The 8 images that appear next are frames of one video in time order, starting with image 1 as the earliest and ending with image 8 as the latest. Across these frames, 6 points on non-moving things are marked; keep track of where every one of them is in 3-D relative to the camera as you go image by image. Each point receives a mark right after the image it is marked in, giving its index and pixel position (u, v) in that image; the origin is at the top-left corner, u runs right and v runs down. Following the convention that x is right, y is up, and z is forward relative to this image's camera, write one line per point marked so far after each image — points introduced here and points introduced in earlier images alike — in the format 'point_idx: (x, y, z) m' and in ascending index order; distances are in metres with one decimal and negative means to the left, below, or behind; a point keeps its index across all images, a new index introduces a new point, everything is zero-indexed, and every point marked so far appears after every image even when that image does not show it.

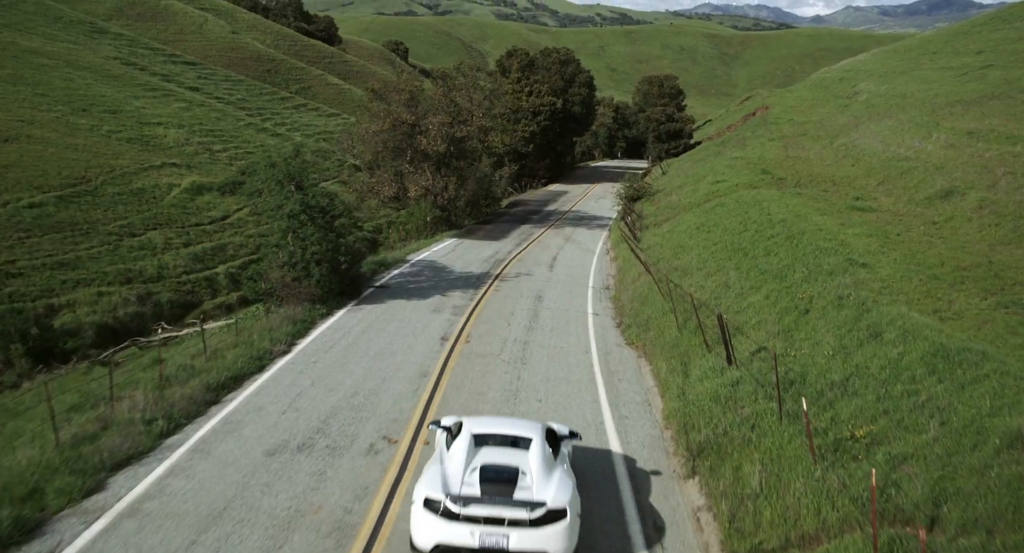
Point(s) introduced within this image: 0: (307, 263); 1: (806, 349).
0: (-4.6, +0.3, +16.5) m
1: (+4.5, -1.1, +11.1) m
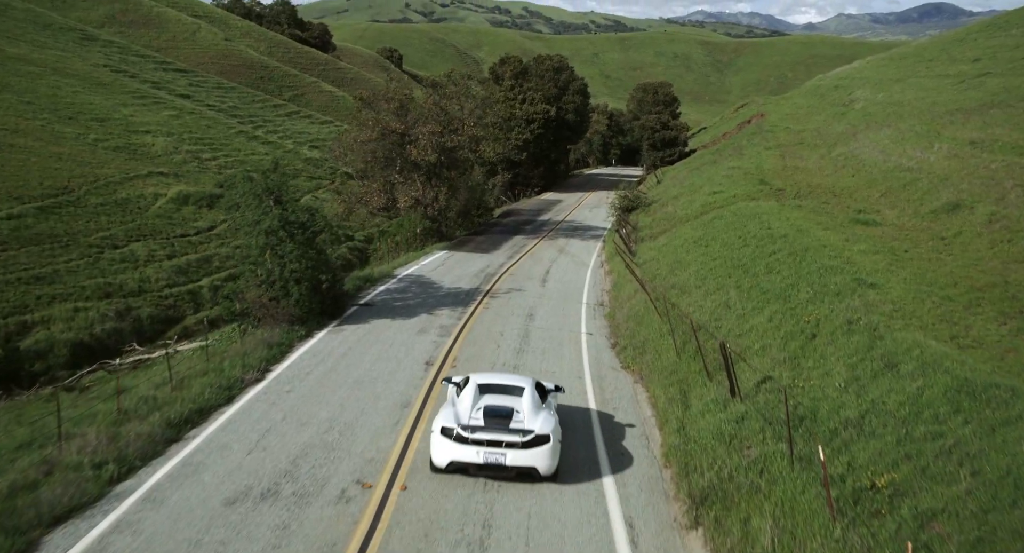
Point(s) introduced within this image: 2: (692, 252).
0: (-4.8, -0.1, +15.7) m
1: (+4.3, -1.5, +10.4) m
2: (+4.8, +0.6, +19.7) m
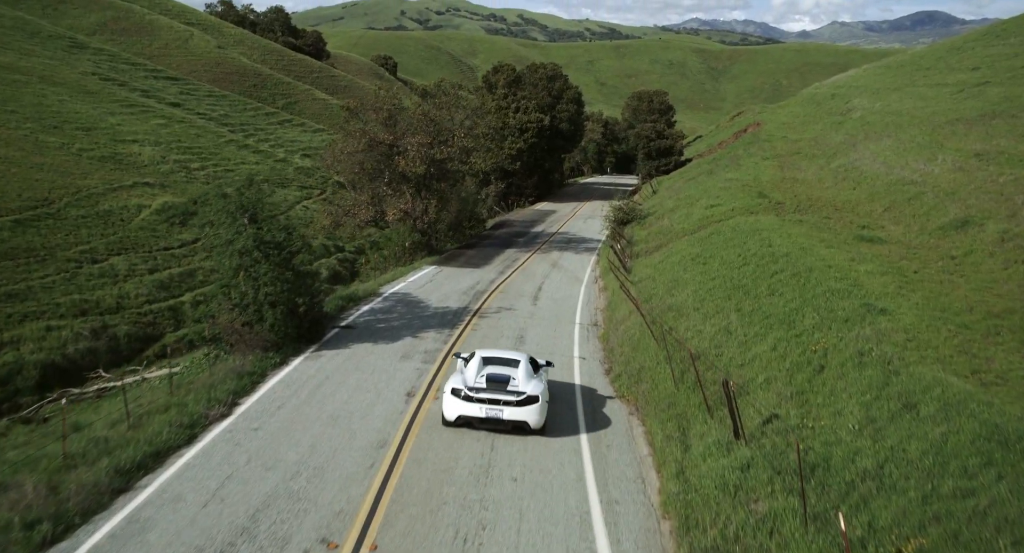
0: (-5.1, -0.6, +14.8) m
1: (+4.1, -1.9, +9.5) m
2: (+4.5, +0.2, +18.9) m
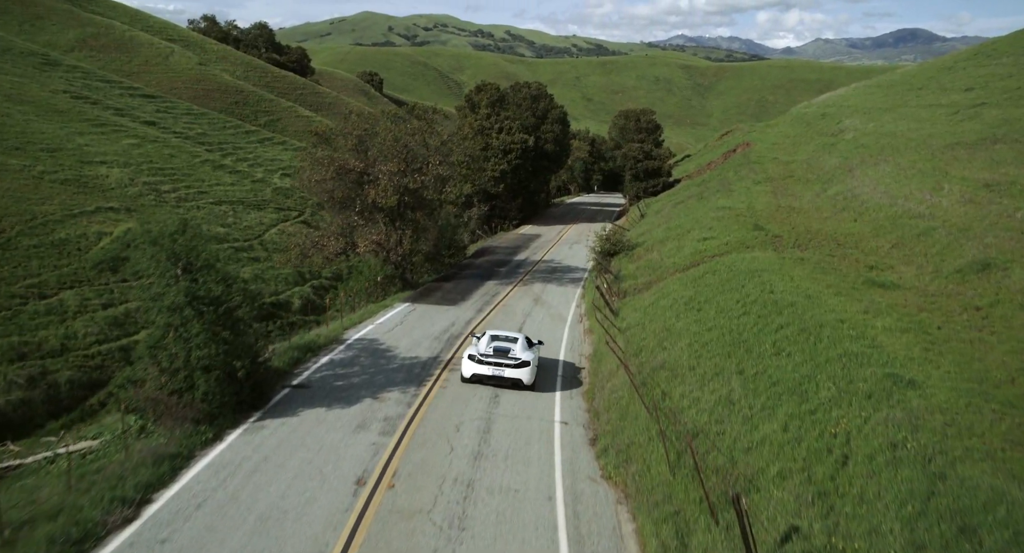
0: (-5.6, -1.6, +12.8) m
1: (+3.6, -2.8, +7.7) m
2: (+4.0, -1.0, +17.1) m
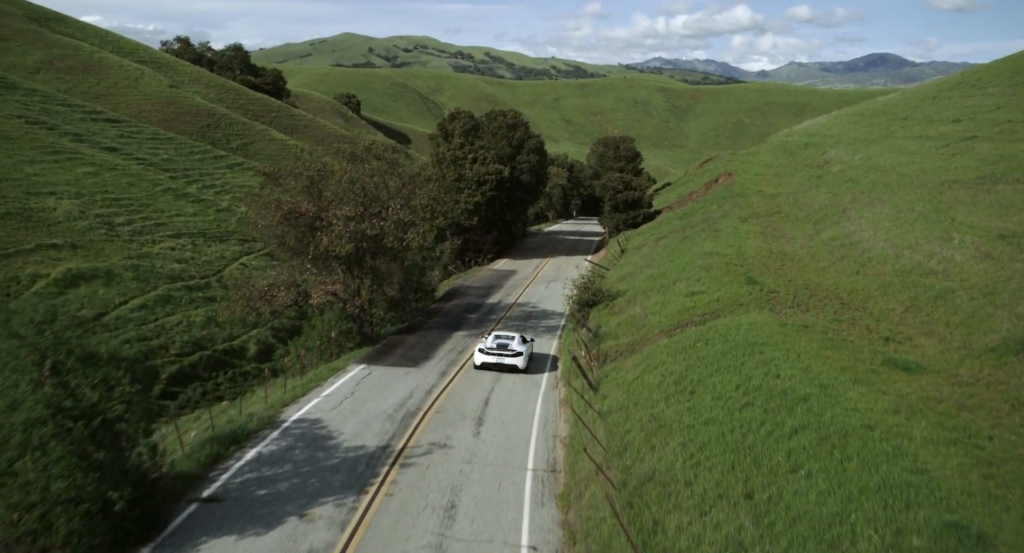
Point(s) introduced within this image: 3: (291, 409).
0: (-6.2, -3.1, +10.0) m
1: (+3.1, -4.1, +5.1) m
2: (+3.2, -2.5, +14.6) m
3: (-5.3, -3.2, +17.9) m
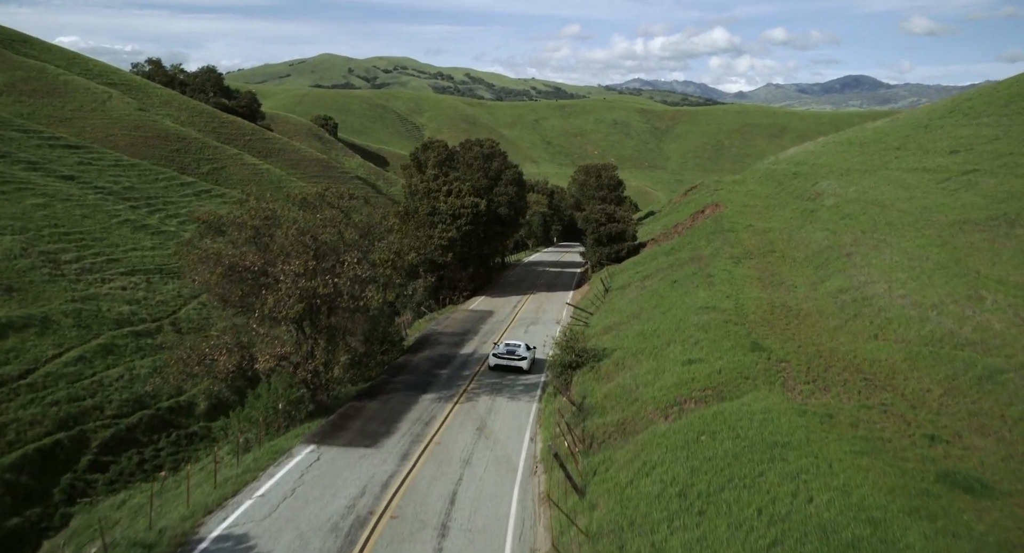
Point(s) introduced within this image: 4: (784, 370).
0: (-6.7, -4.5, +6.9) m
1: (+2.8, -5.4, +2.2) m
2: (+2.7, -4.0, +11.7) m
3: (-5.9, -4.8, +14.7) m
4: (+6.6, -2.2, +17.7) m
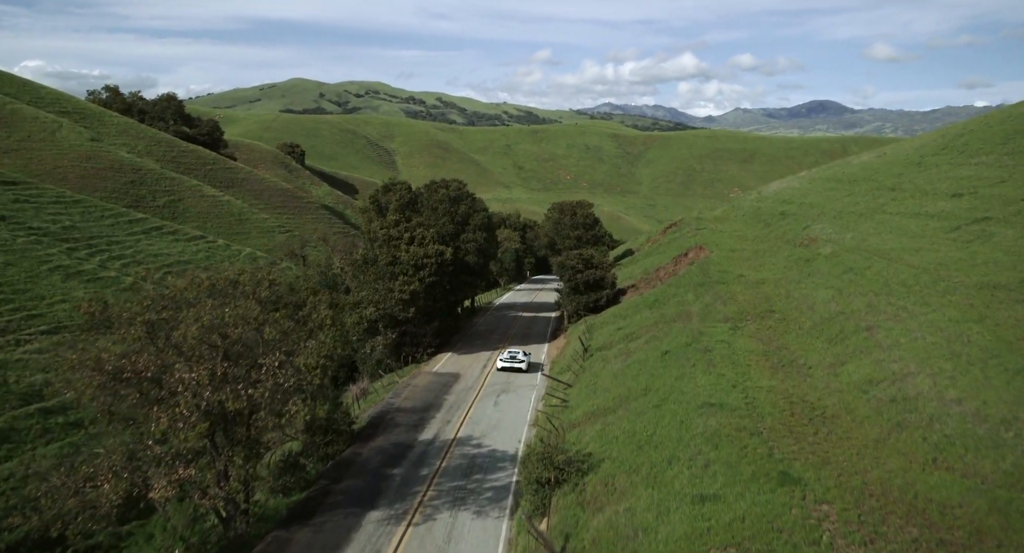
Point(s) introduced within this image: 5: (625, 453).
0: (-7.0, -6.5, +2.1) m
1: (+2.7, -7.1, -2.3) m
2: (+2.2, -6.1, +7.3) m
3: (-6.5, -7.1, +10.0) m
4: (+5.8, -4.5, +13.5) m
5: (+2.9, -4.6, +18.8) m
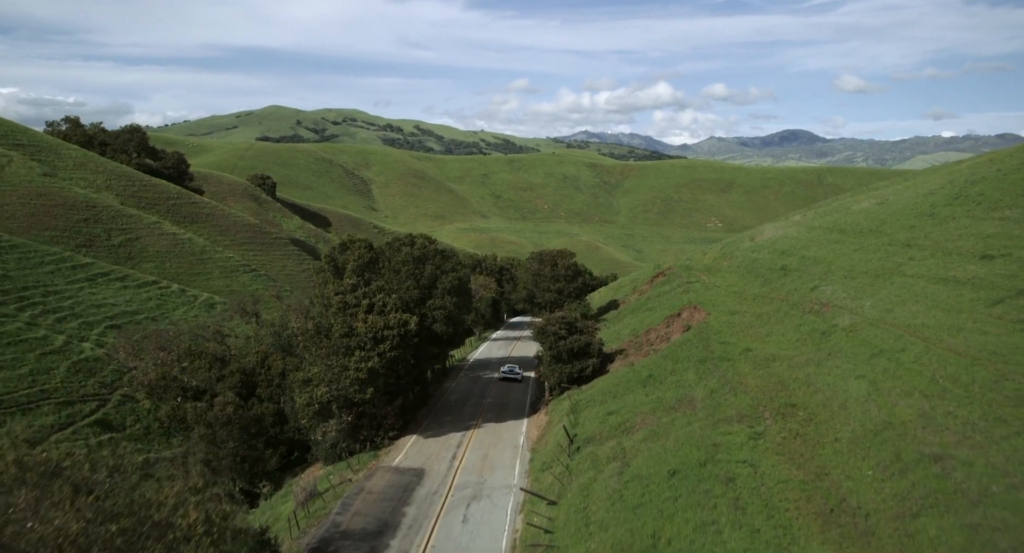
0: (-7.0, -8.8, -3.9) m
1: (+2.7, -9.2, -8.0) m
2: (+1.9, -8.6, +1.6) m
3: (-6.9, -9.6, +4.0) m
4: (+5.4, -7.1, +7.9) m
5: (+2.3, -7.4, +13.1) m
